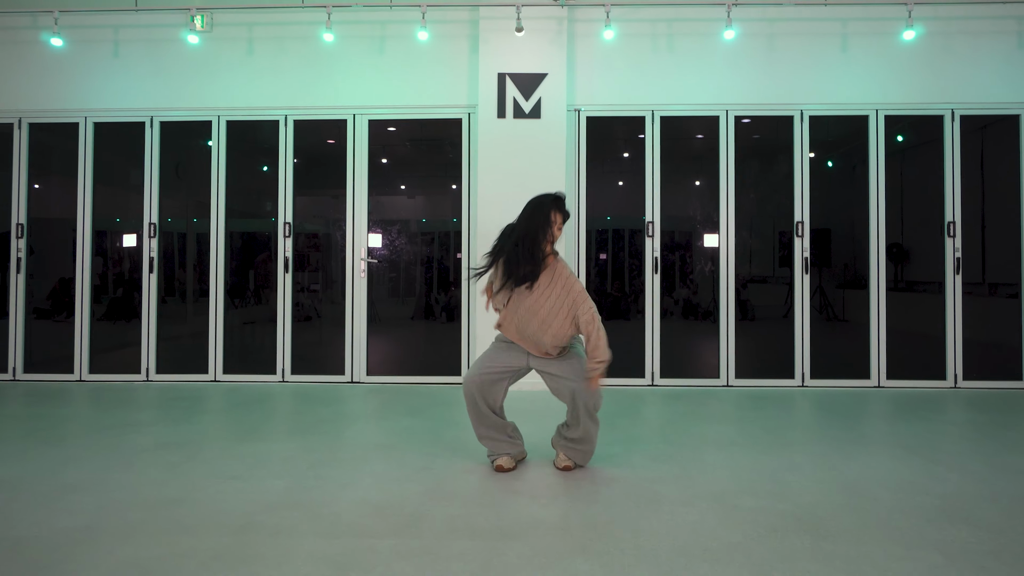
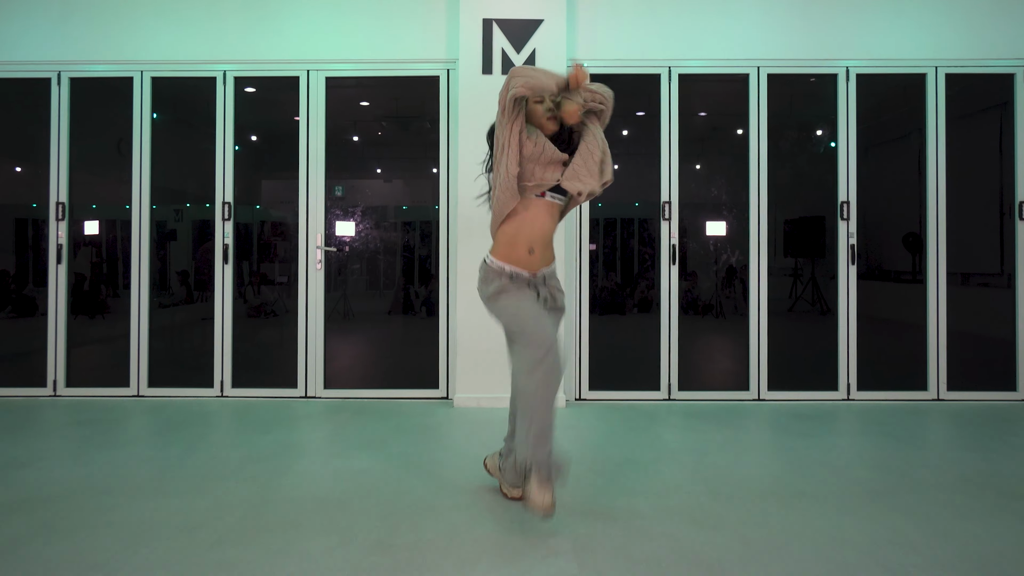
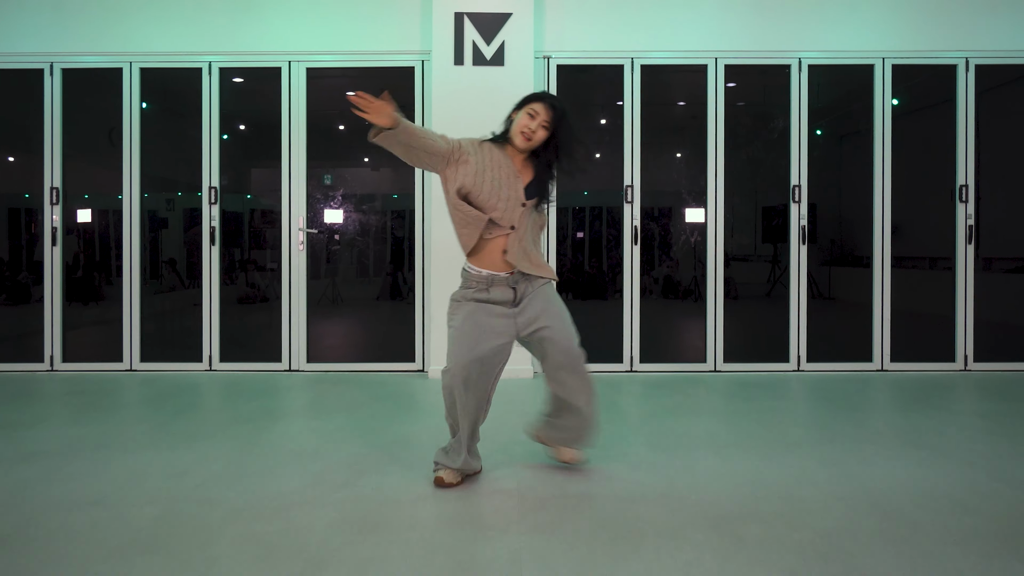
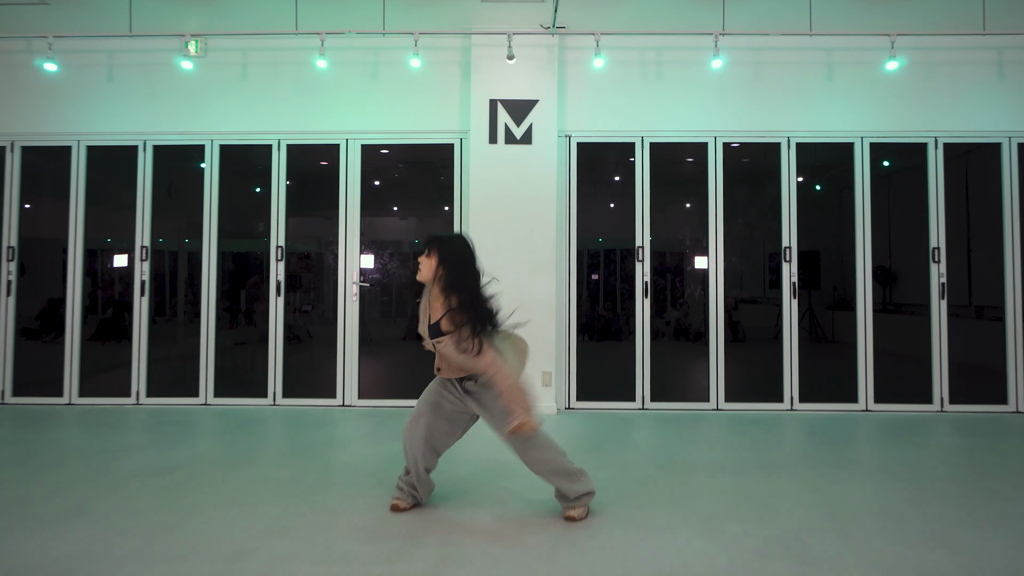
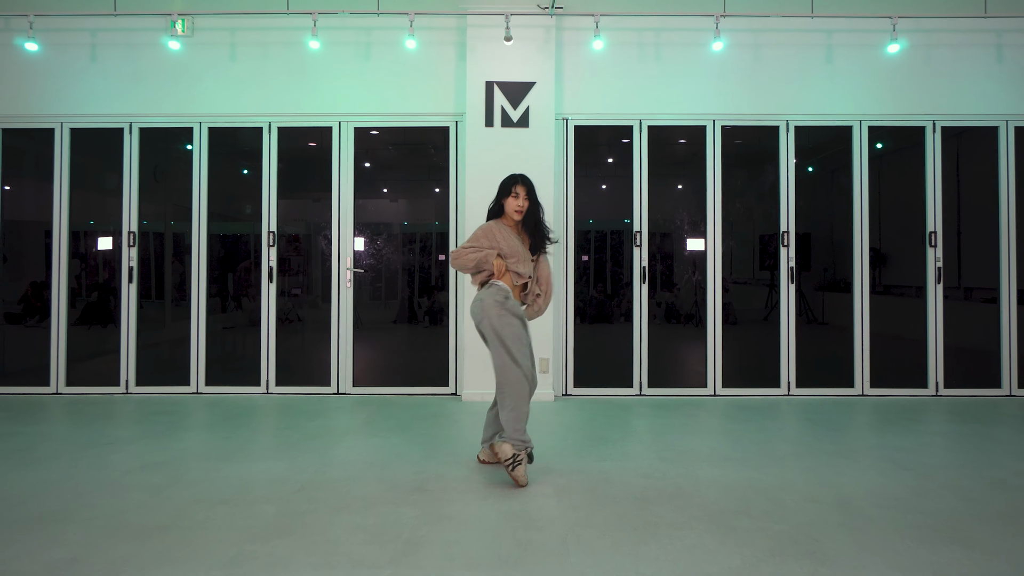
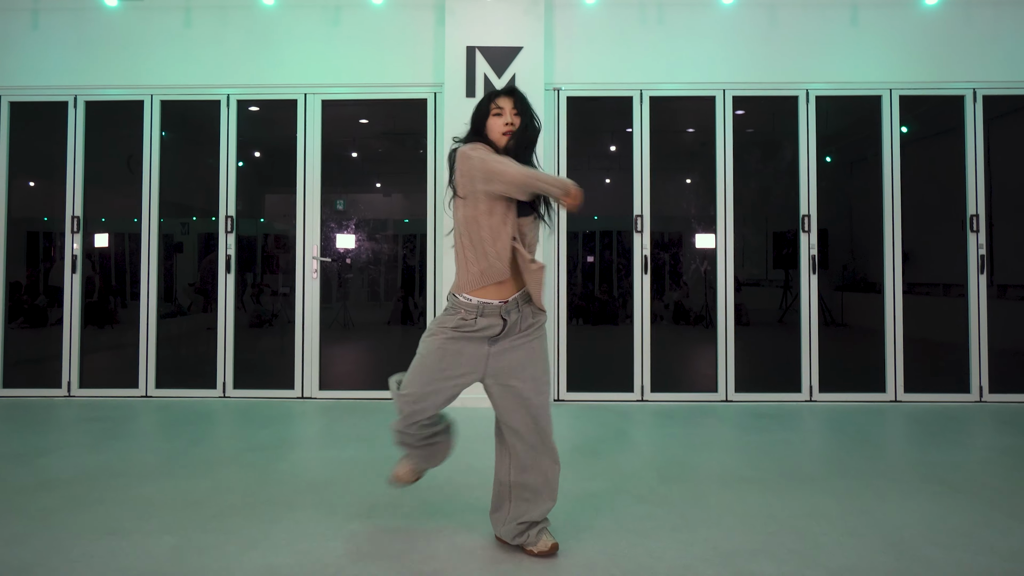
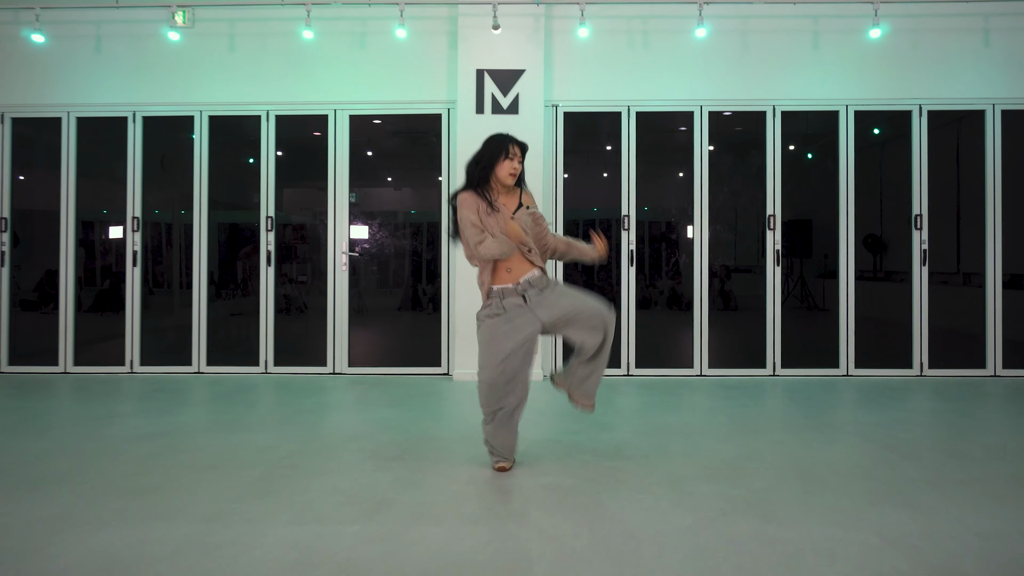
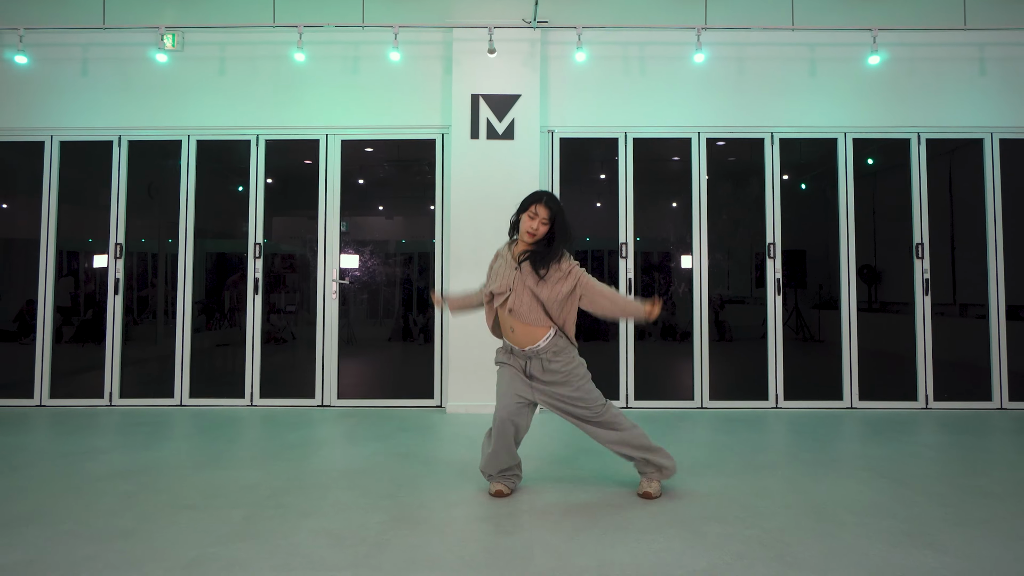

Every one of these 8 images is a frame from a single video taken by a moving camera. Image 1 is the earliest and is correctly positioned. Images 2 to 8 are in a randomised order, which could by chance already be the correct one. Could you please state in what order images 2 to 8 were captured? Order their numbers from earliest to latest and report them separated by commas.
3, 5, 2, 8, 6, 4, 7
